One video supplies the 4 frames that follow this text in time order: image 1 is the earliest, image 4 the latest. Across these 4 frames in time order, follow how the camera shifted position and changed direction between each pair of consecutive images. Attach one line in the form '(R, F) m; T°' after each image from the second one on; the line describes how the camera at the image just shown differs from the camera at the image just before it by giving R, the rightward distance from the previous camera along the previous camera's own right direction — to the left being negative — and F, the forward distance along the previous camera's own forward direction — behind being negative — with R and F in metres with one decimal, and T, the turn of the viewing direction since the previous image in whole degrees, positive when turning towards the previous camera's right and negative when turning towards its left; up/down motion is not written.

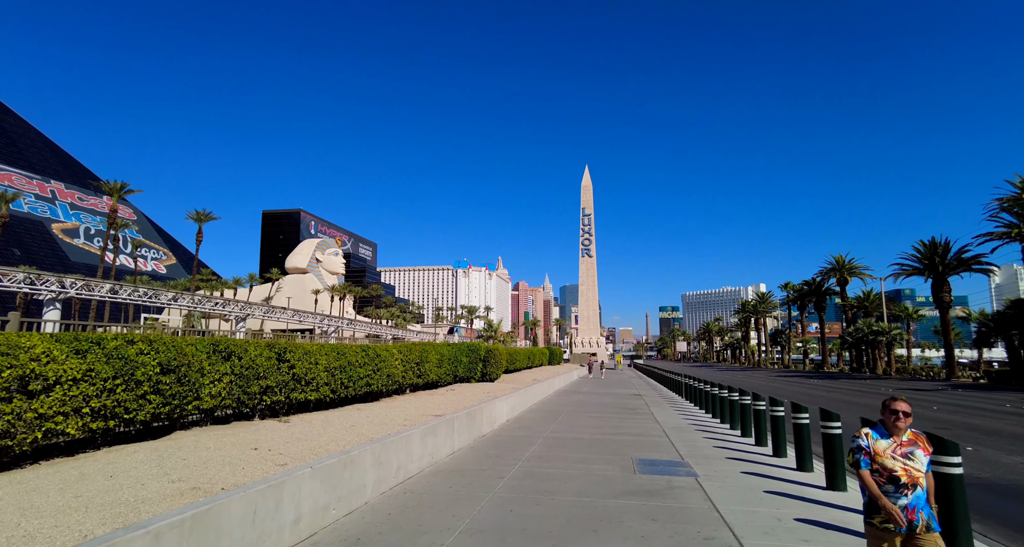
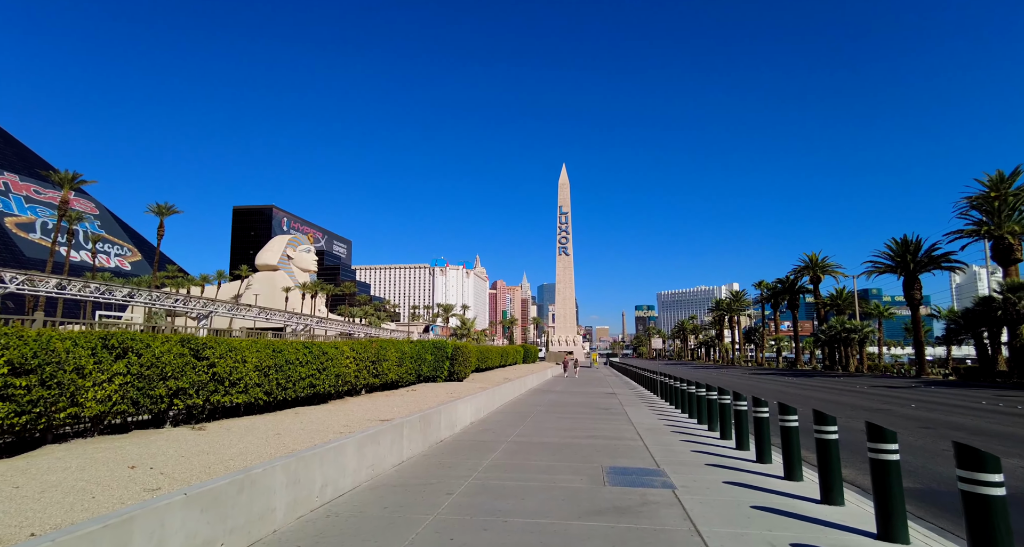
(+0.4, +1.2) m; +2°
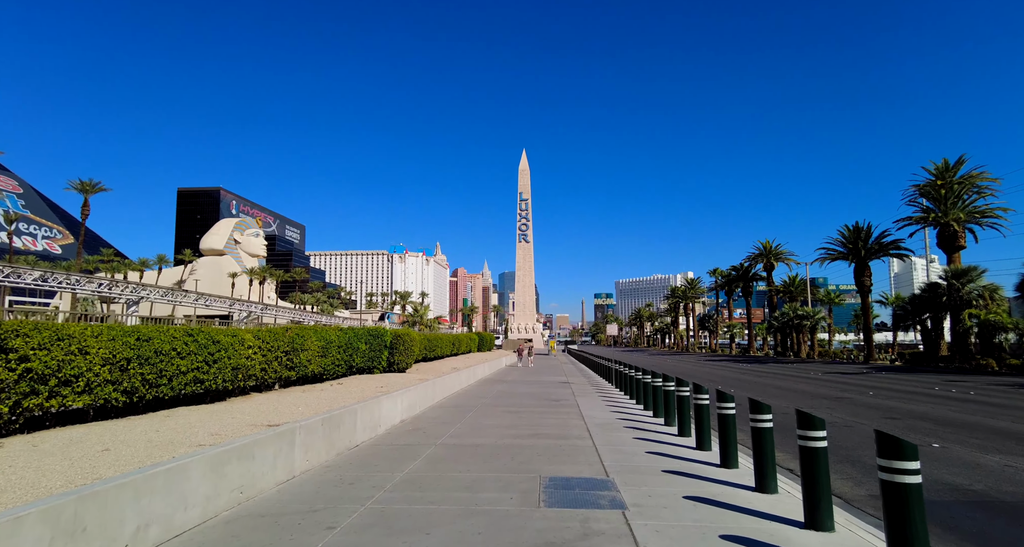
(+0.6, +1.8) m; +4°
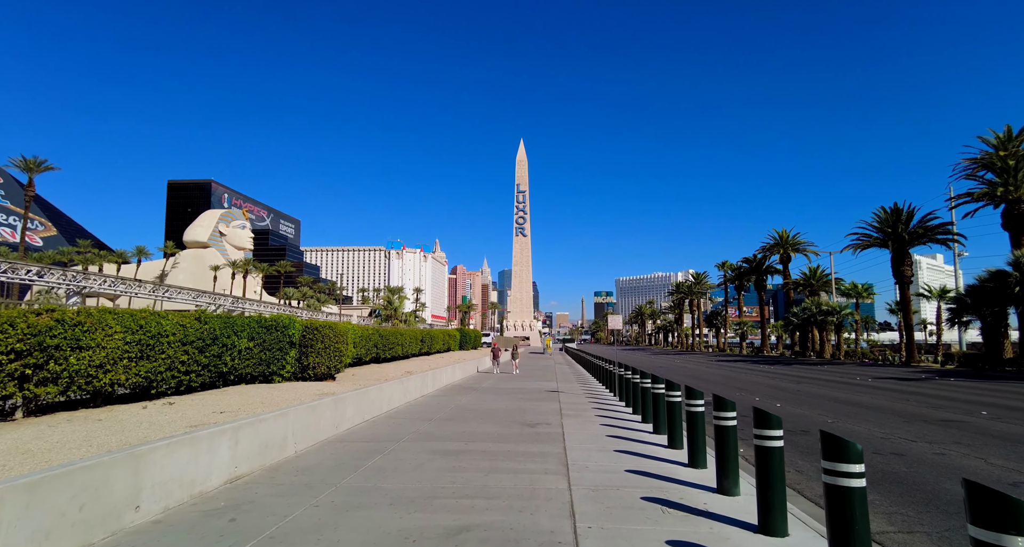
(+1.0, +6.2) m; 0°
